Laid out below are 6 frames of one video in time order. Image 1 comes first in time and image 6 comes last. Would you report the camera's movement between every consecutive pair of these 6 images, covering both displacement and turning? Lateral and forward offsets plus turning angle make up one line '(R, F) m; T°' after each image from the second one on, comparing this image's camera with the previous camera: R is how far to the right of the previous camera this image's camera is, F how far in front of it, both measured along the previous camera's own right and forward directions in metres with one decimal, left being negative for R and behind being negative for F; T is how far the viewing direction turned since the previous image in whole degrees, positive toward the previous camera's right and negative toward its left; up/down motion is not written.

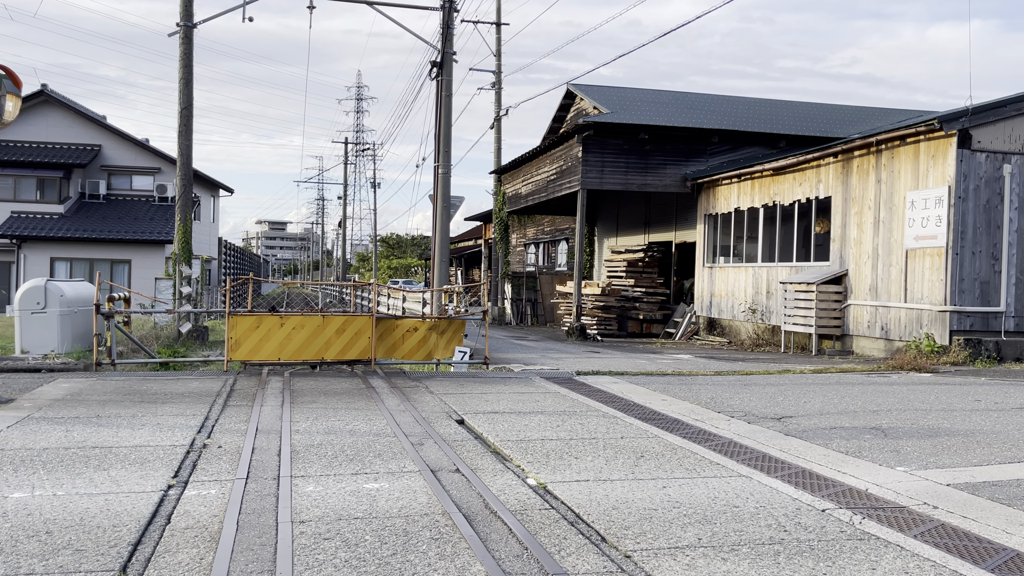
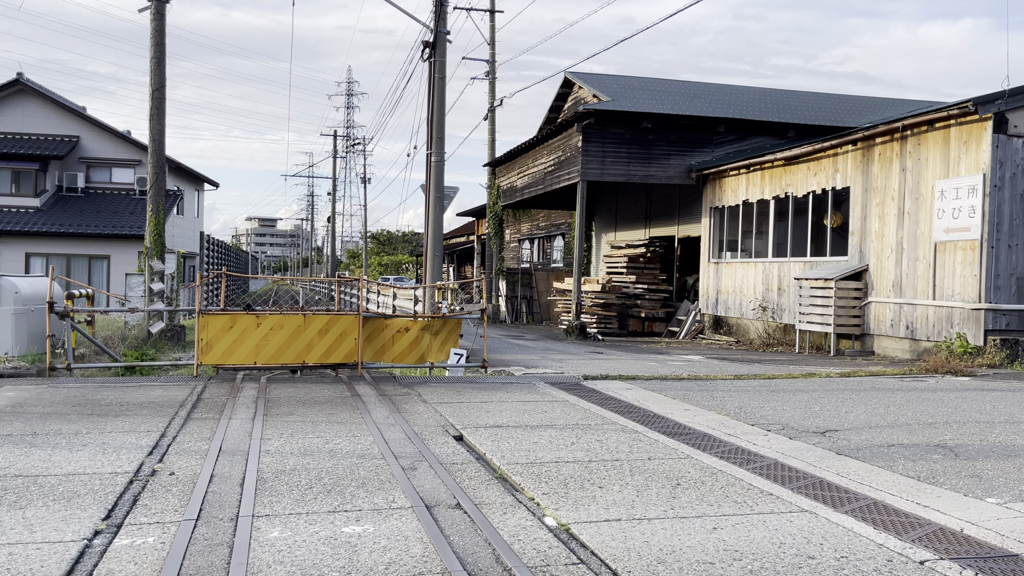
(-0.1, +1.1) m; +1°
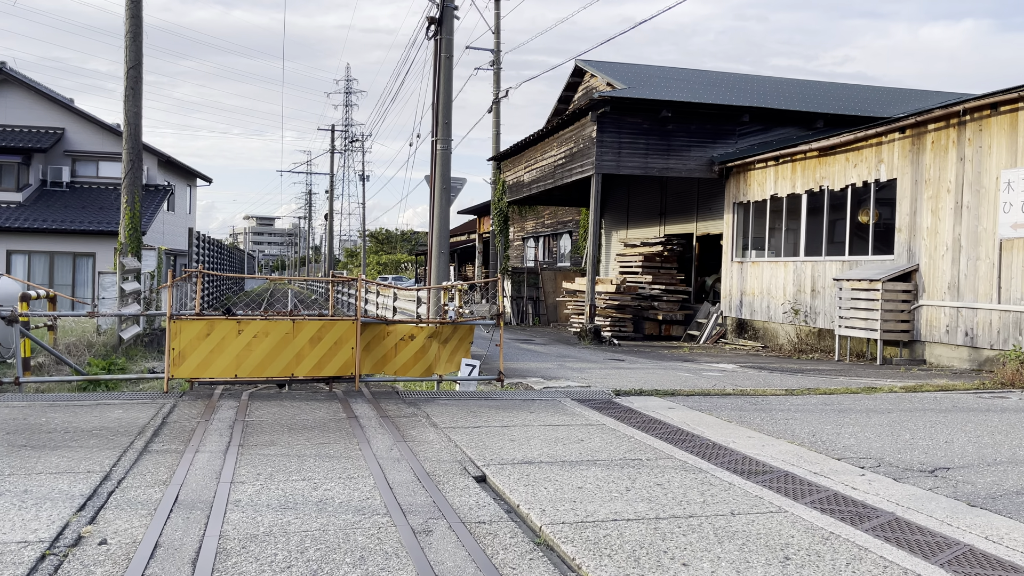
(-0.3, +1.4) m; 0°
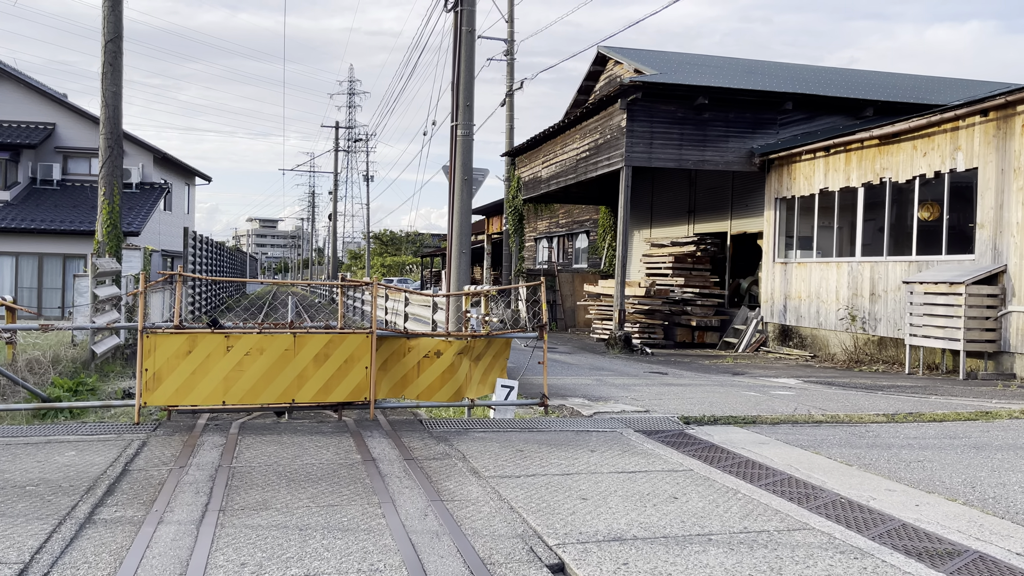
(-0.4, +1.6) m; 0°
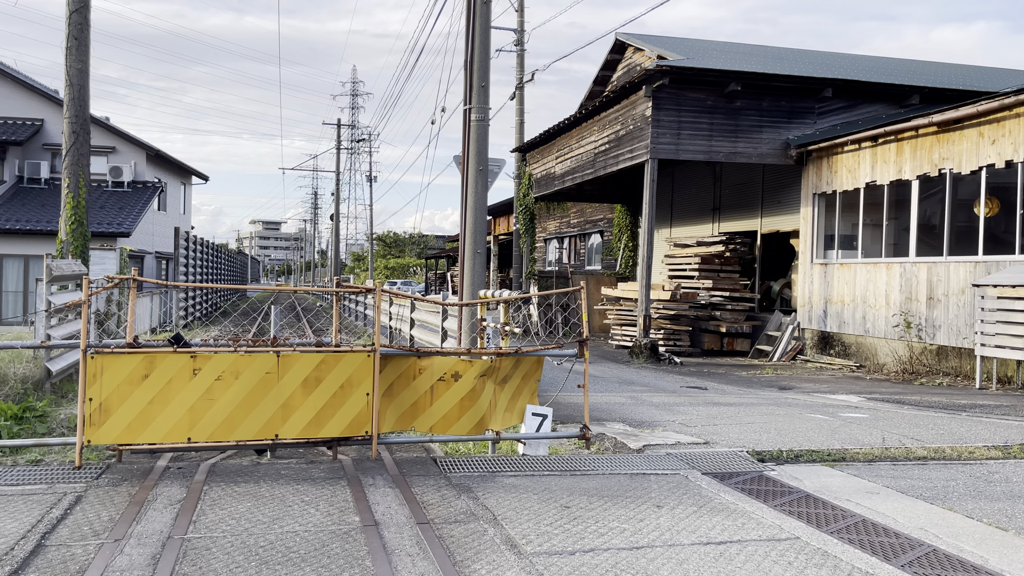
(-0.2, +1.4) m; 0°
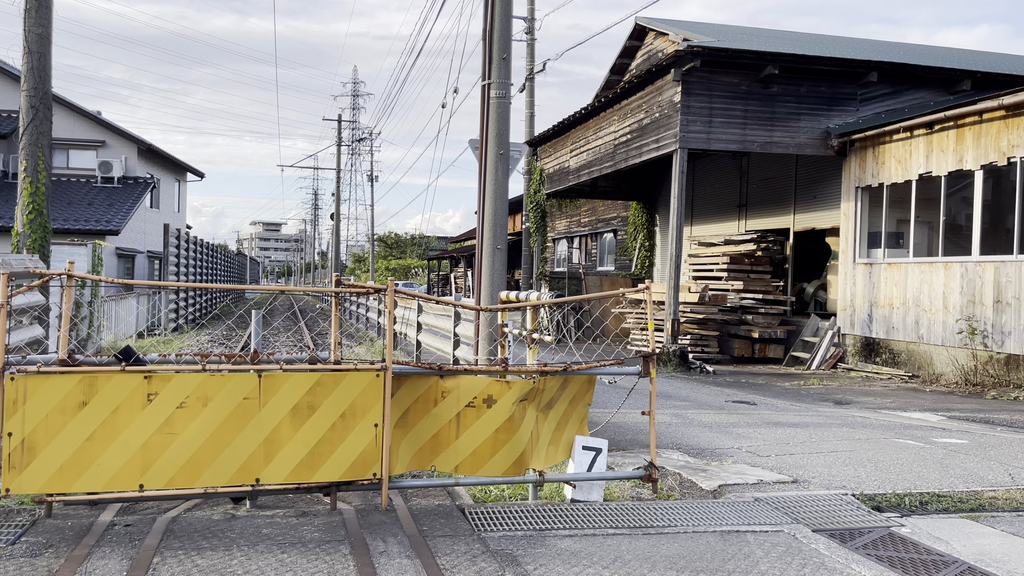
(-0.3, +1.3) m; 0°
